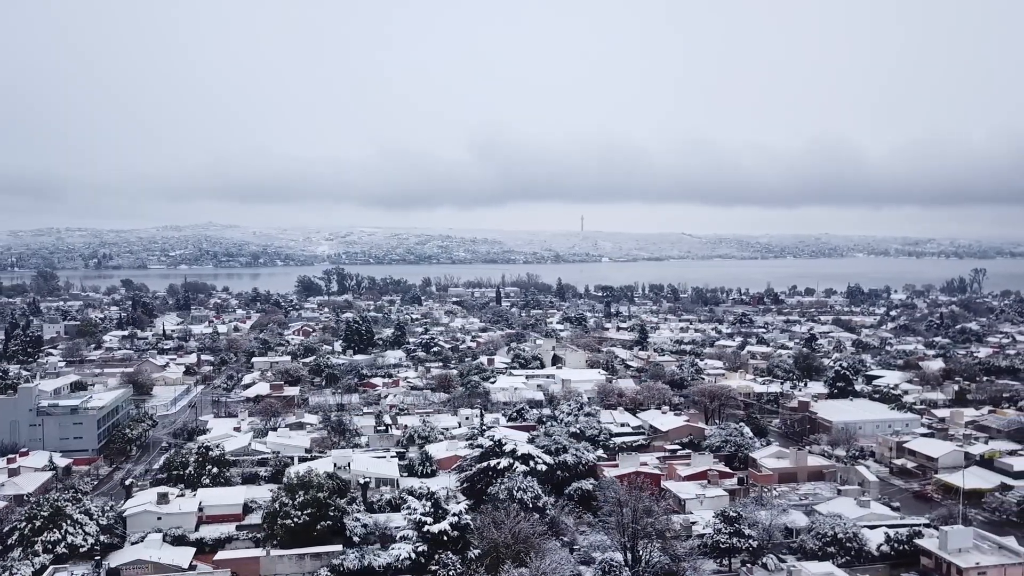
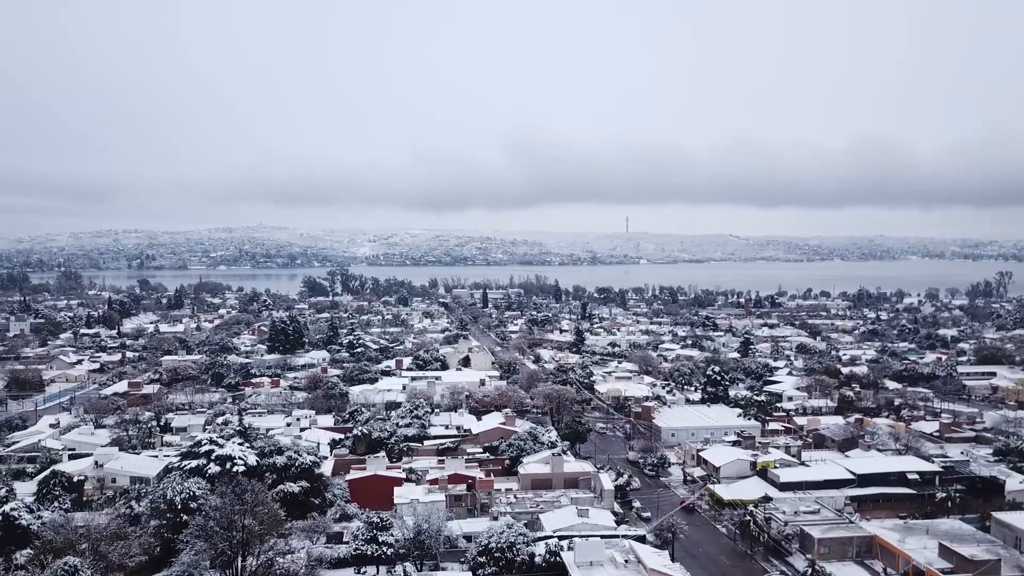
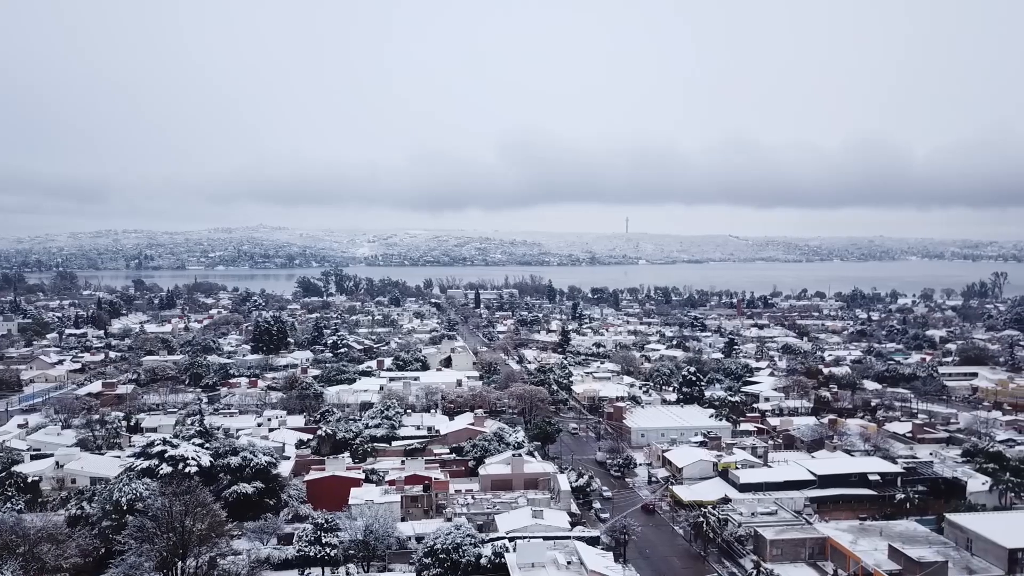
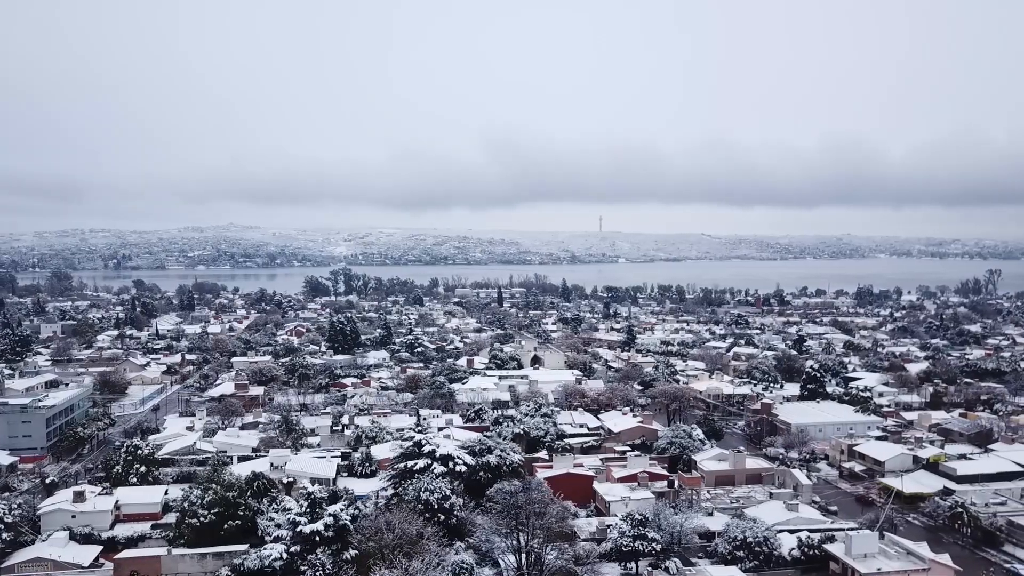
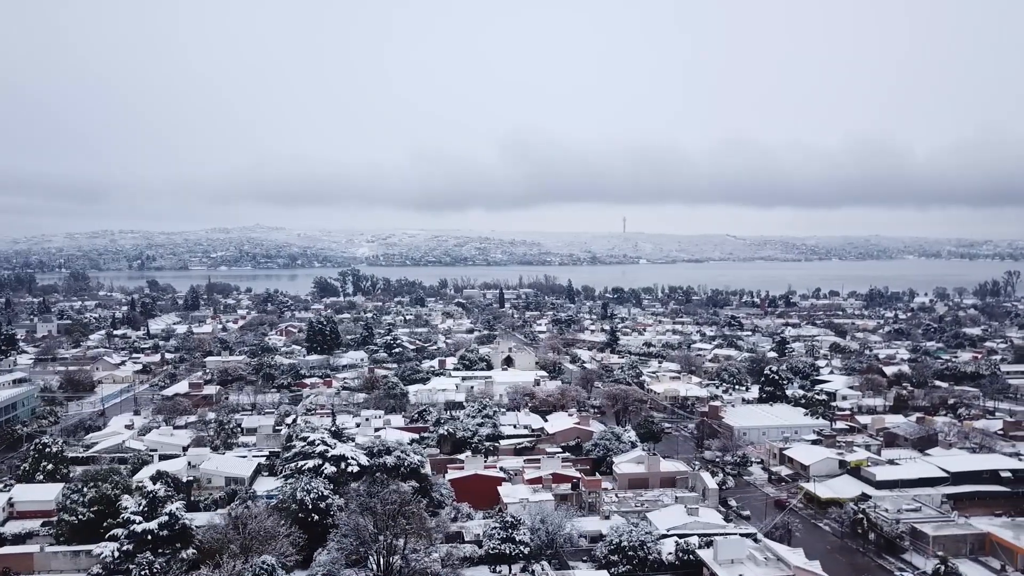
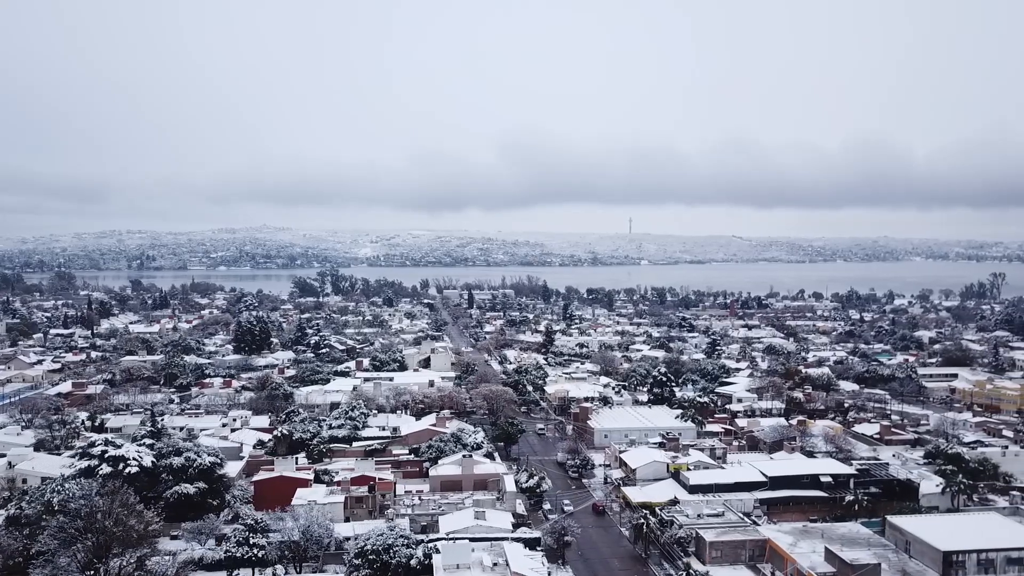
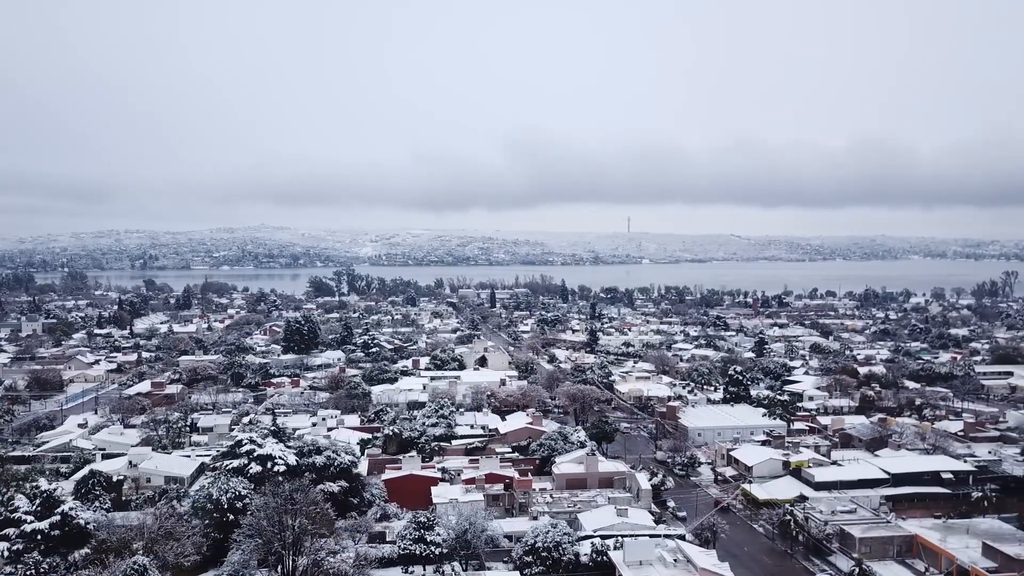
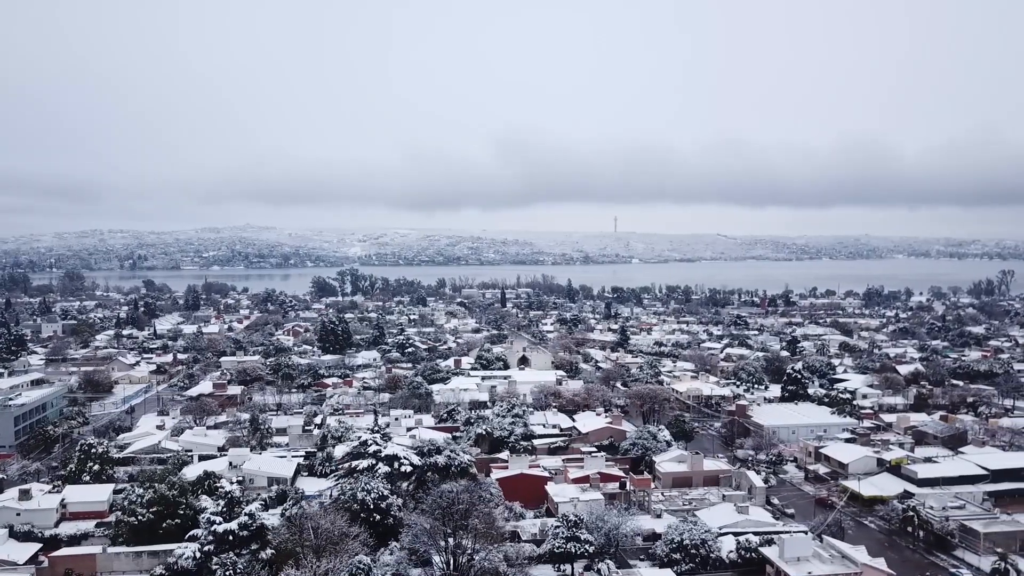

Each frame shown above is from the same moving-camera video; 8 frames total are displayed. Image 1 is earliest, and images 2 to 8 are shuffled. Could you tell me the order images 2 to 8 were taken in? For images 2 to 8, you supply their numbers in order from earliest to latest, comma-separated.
4, 8, 5, 7, 2, 3, 6
